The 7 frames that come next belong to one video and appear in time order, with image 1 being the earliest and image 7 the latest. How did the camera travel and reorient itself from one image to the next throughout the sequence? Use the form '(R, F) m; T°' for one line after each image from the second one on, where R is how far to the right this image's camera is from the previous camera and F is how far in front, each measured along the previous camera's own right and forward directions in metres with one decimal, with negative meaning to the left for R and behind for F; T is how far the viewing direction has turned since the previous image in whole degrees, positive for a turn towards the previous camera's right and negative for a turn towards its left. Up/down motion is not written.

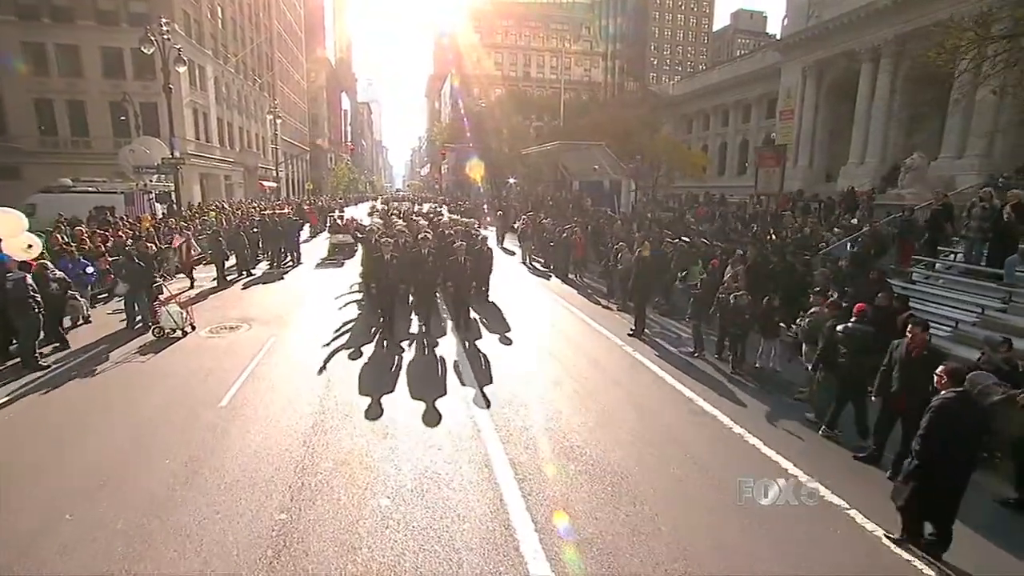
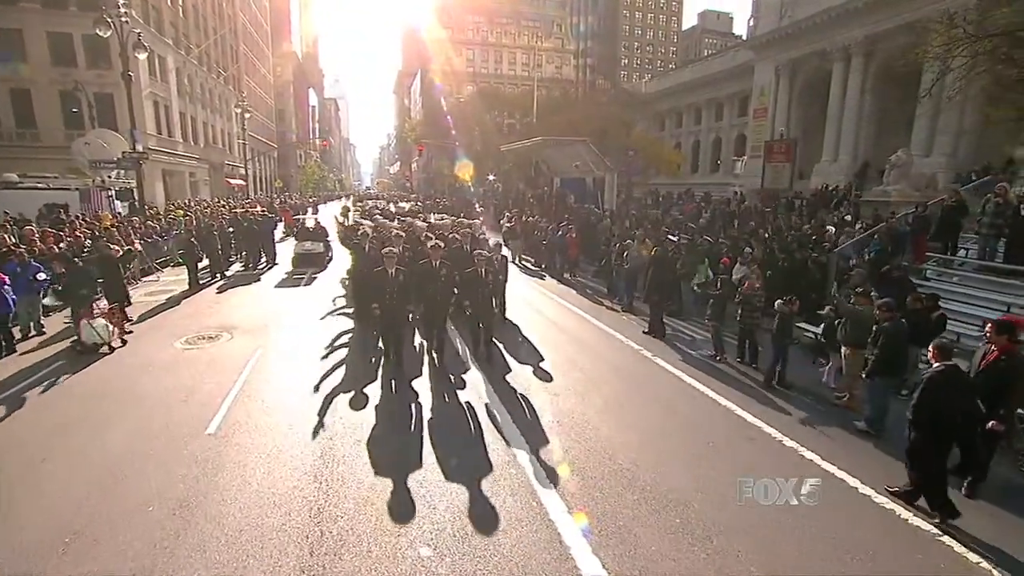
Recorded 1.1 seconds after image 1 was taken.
(-0.7, +0.8) m; +3°
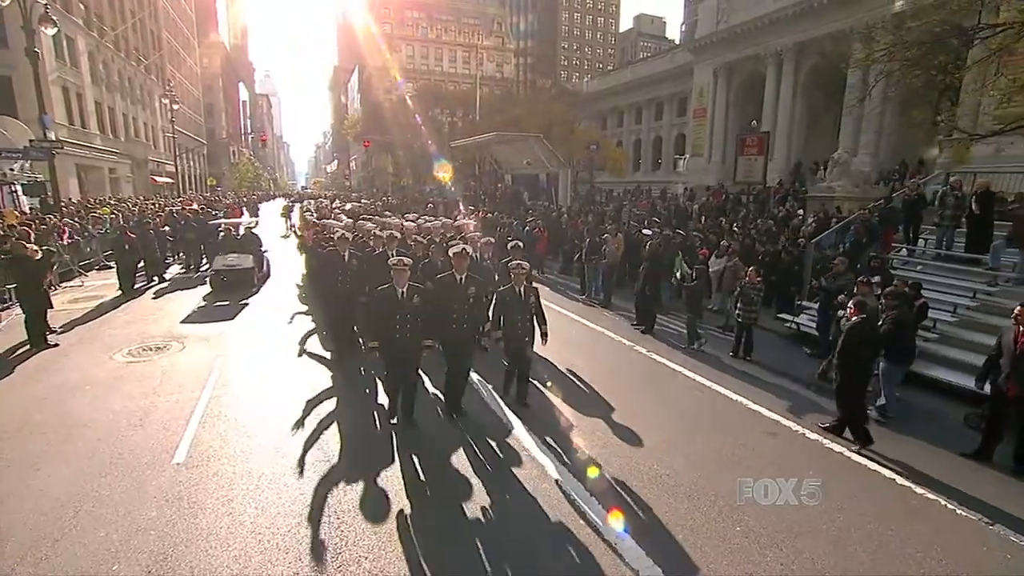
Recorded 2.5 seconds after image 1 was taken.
(-0.8, +0.7) m; +6°
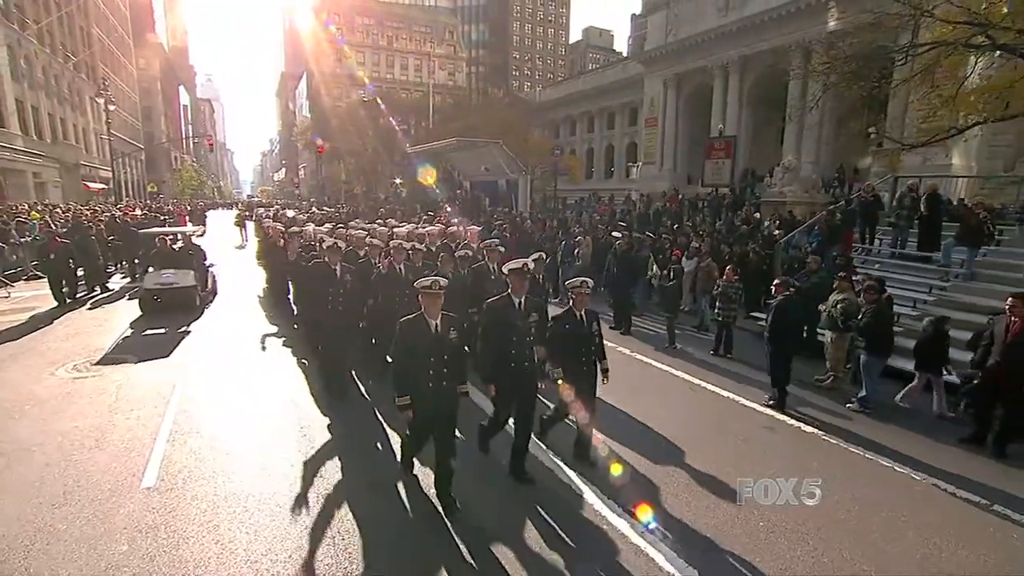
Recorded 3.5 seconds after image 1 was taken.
(-0.5, +0.3) m; +5°
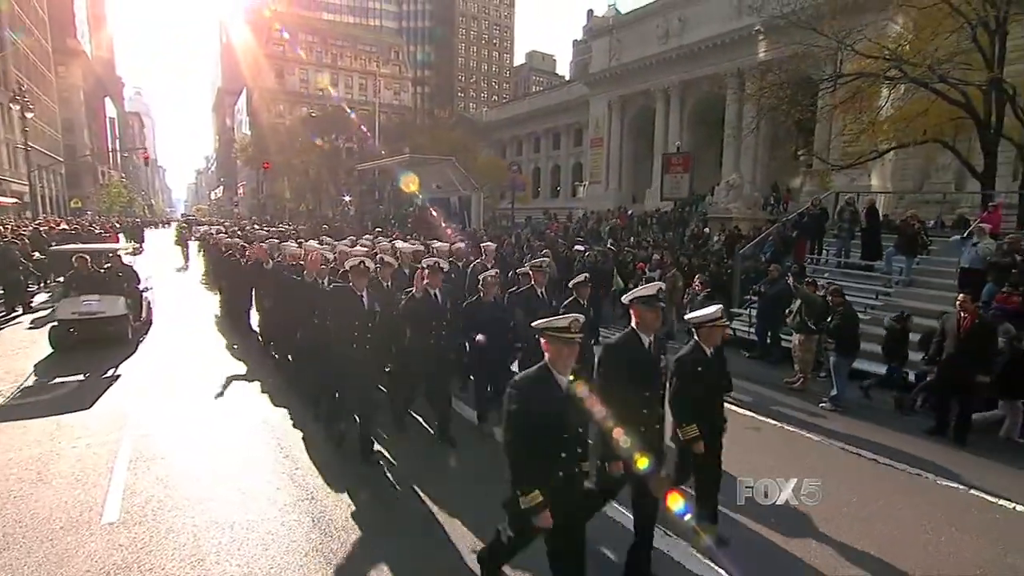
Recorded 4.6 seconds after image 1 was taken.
(-0.5, +0.2) m; +6°
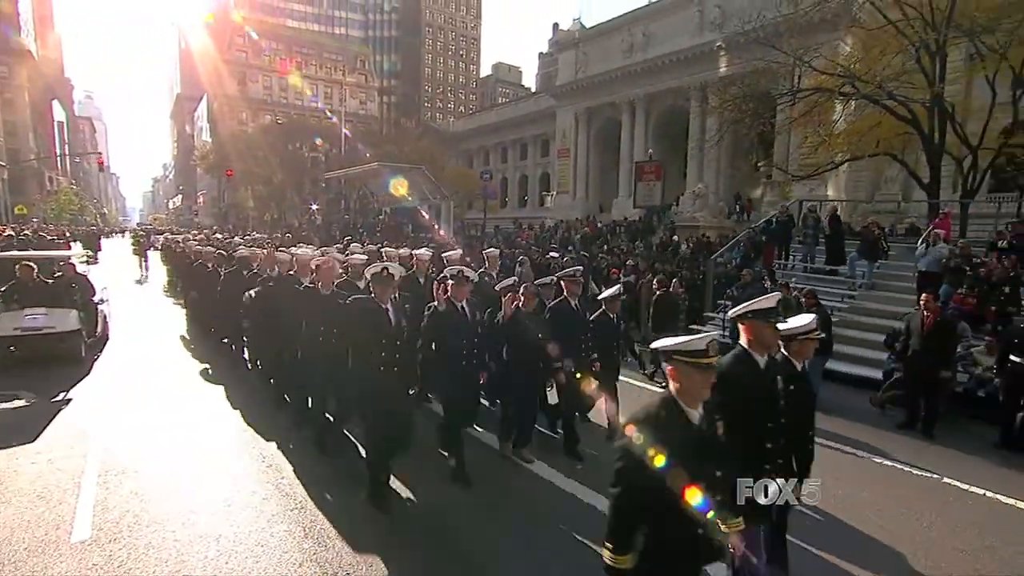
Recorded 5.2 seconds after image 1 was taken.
(-0.2, +0.1) m; +4°
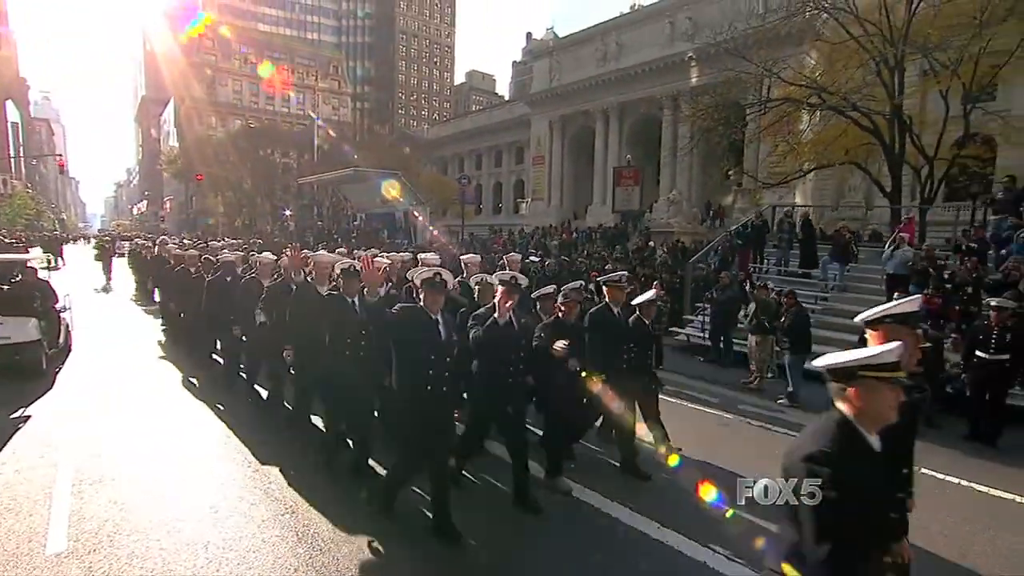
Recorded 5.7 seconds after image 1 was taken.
(-0.2, 0.0) m; +3°
